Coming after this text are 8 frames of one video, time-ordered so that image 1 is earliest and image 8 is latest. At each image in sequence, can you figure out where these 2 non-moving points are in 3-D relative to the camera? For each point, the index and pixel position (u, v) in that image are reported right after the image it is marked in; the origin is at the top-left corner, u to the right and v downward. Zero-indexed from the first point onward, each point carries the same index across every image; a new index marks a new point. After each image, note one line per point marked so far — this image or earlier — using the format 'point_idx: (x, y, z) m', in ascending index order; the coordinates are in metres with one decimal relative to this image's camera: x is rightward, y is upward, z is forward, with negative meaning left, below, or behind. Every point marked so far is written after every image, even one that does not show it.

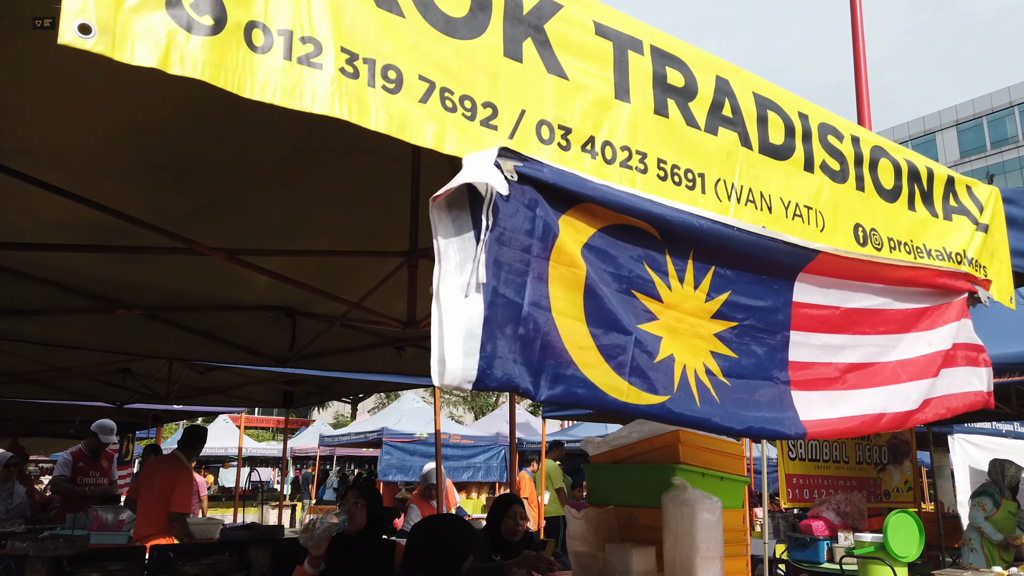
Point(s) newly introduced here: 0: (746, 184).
0: (+0.6, +0.3, +1.8) m
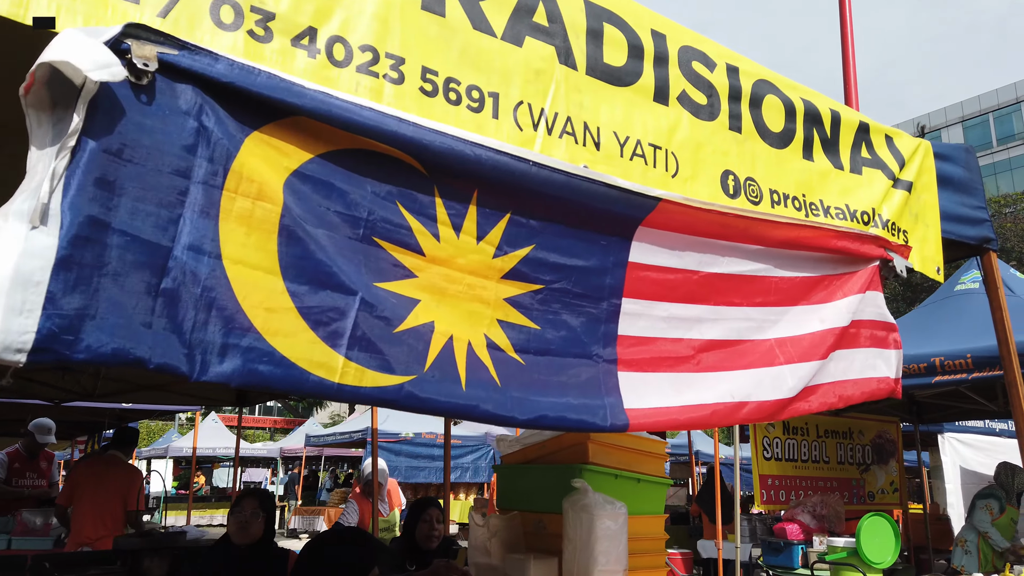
0: (+0.1, +0.3, +1.5) m
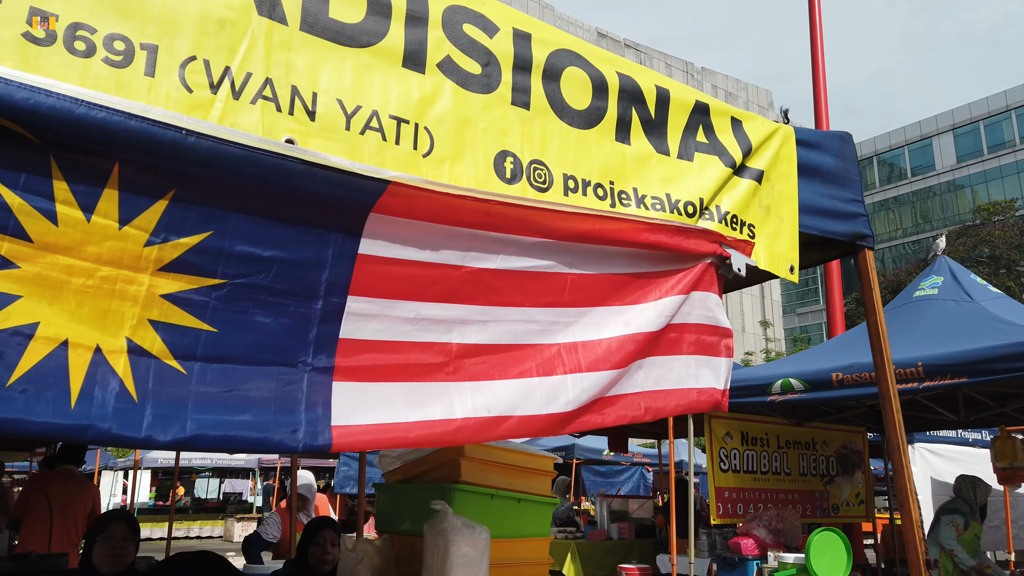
0: (-0.4, +0.3, +1.2) m
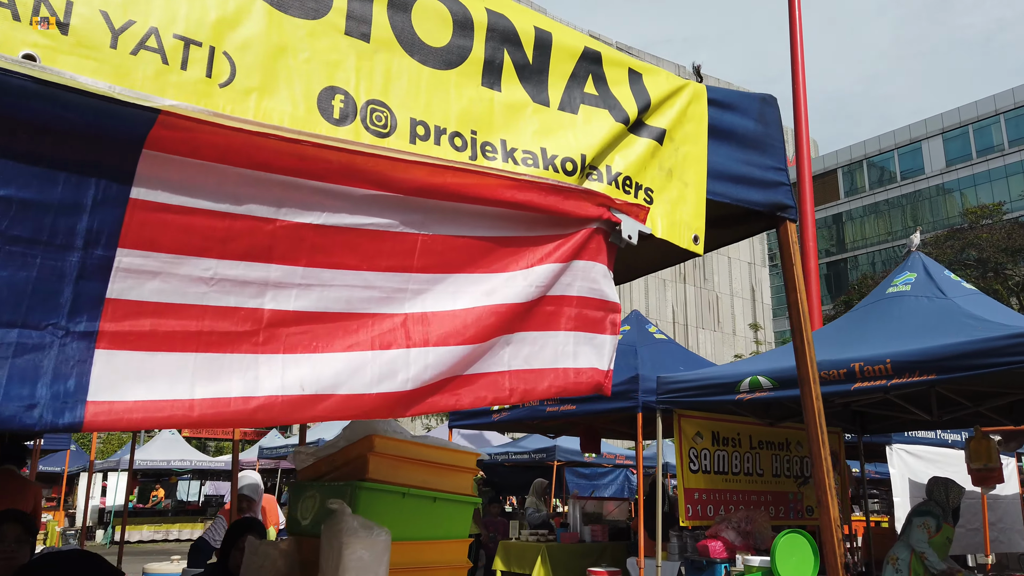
0: (-0.7, +0.4, +1.0) m
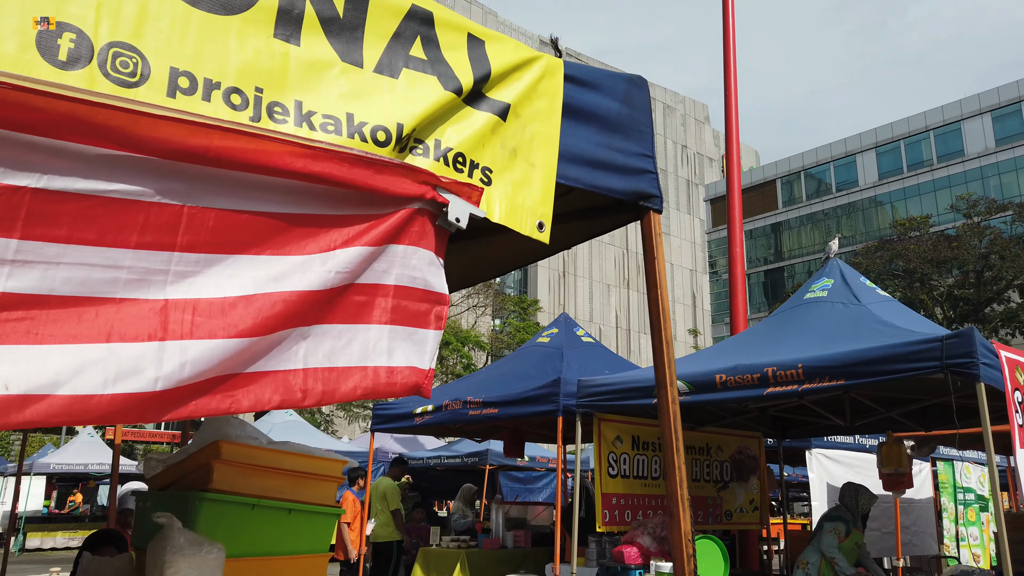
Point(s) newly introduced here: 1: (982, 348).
0: (-1.0, +0.5, +0.8) m
1: (+3.0, -0.4, +4.9) m
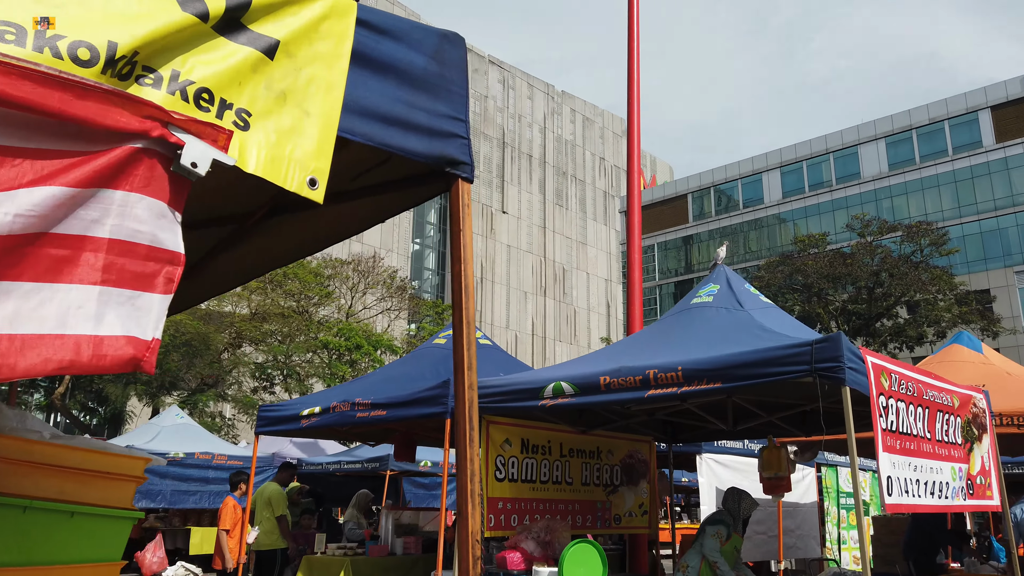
0: (-1.3, +0.6, +0.5) m
1: (+2.2, -0.4, +5.0) m
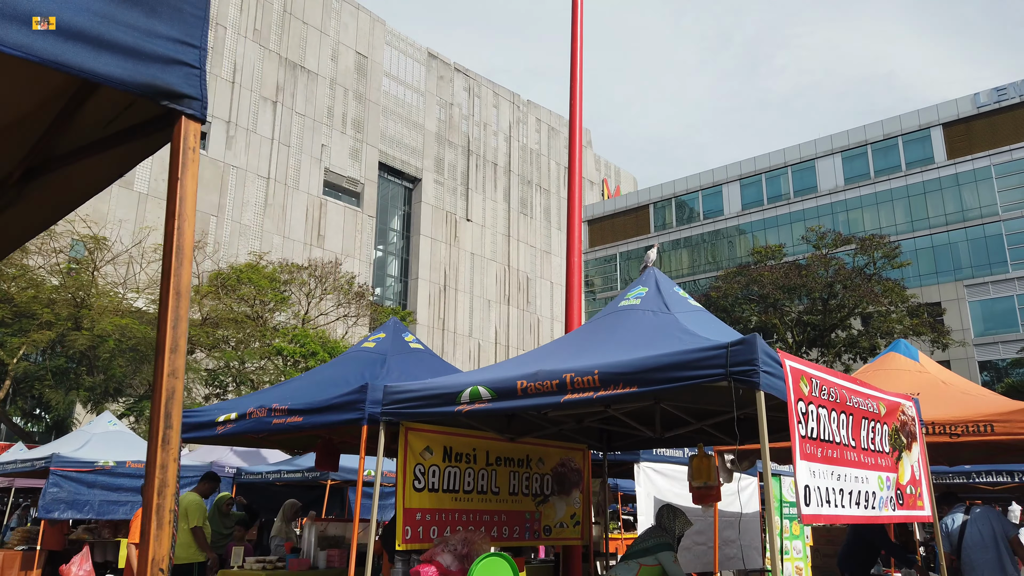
0: (-1.7, +0.6, +0.1) m
1: (+1.6, -0.4, +4.8) m
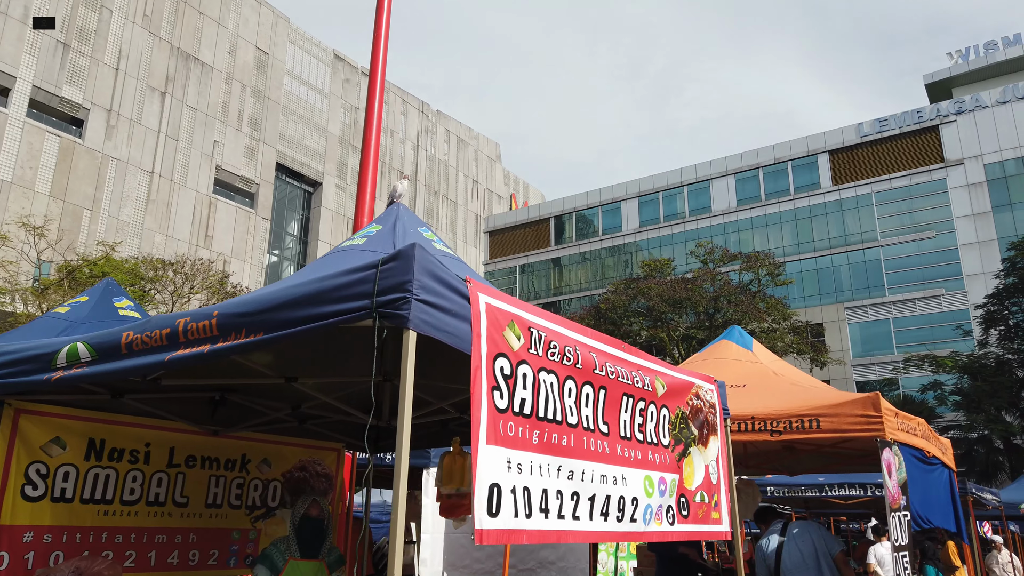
0: (-3.1, +1.3, -2.0) m
1: (-0.3, 0.0, +3.0) m
